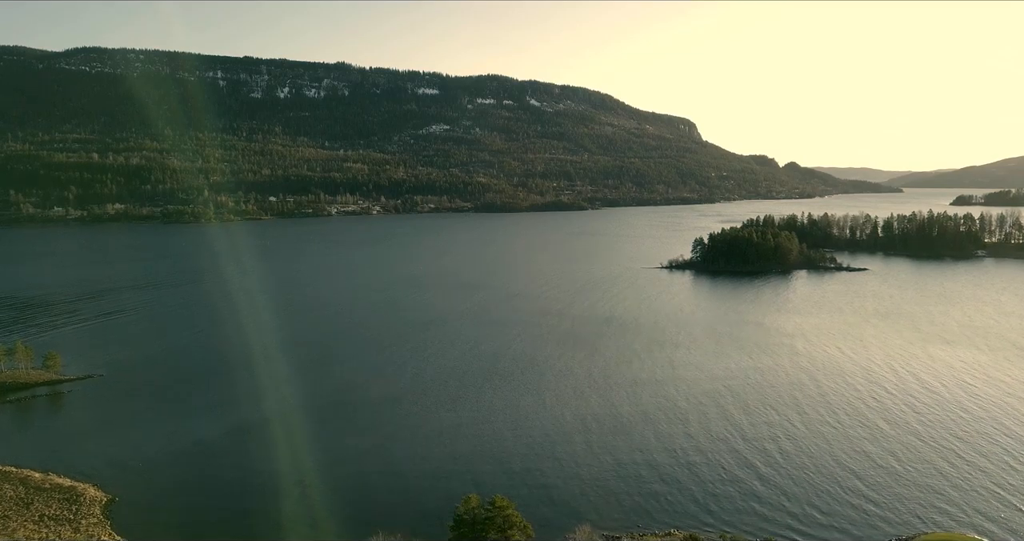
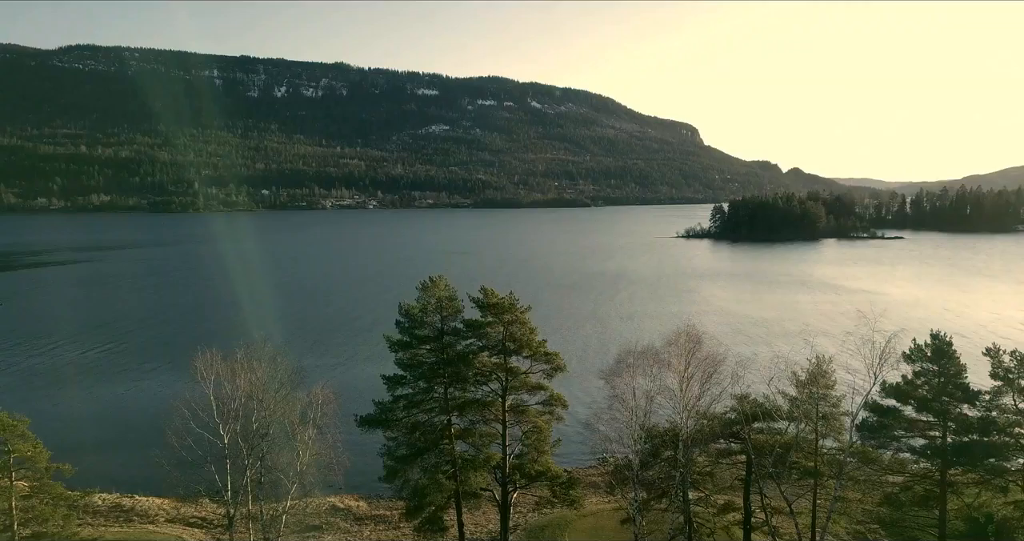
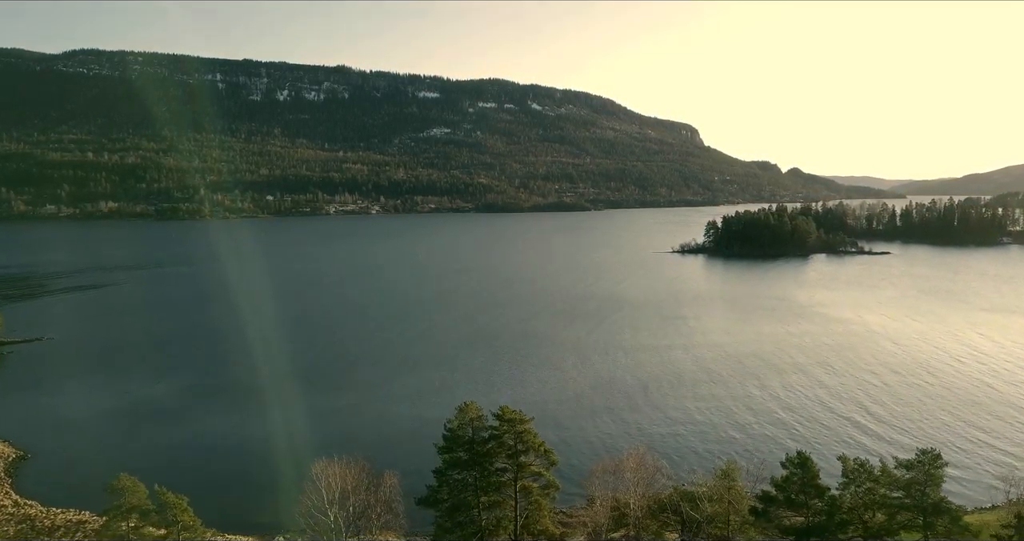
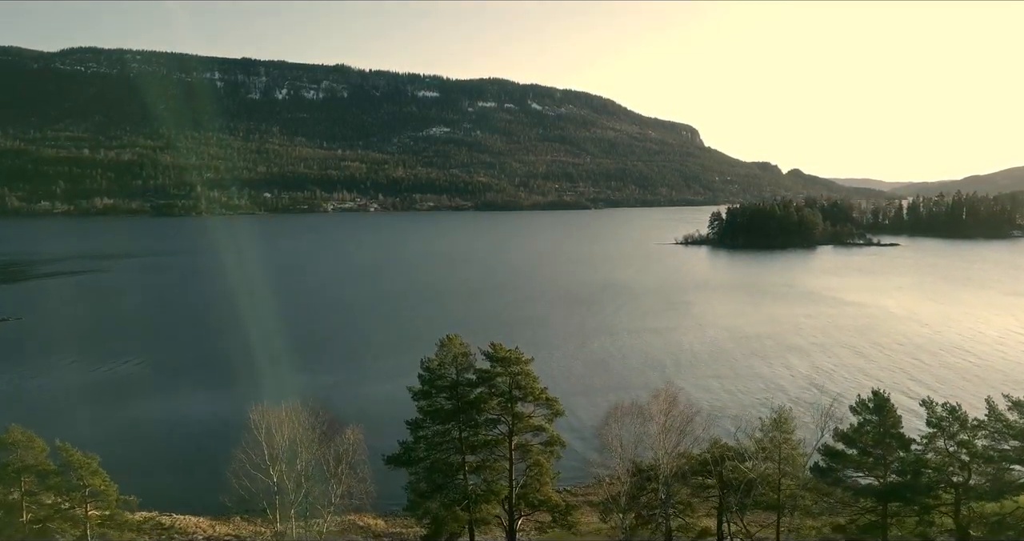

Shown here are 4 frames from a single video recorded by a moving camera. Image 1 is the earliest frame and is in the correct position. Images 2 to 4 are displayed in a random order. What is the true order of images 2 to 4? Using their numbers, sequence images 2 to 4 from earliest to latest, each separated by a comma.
3, 4, 2
